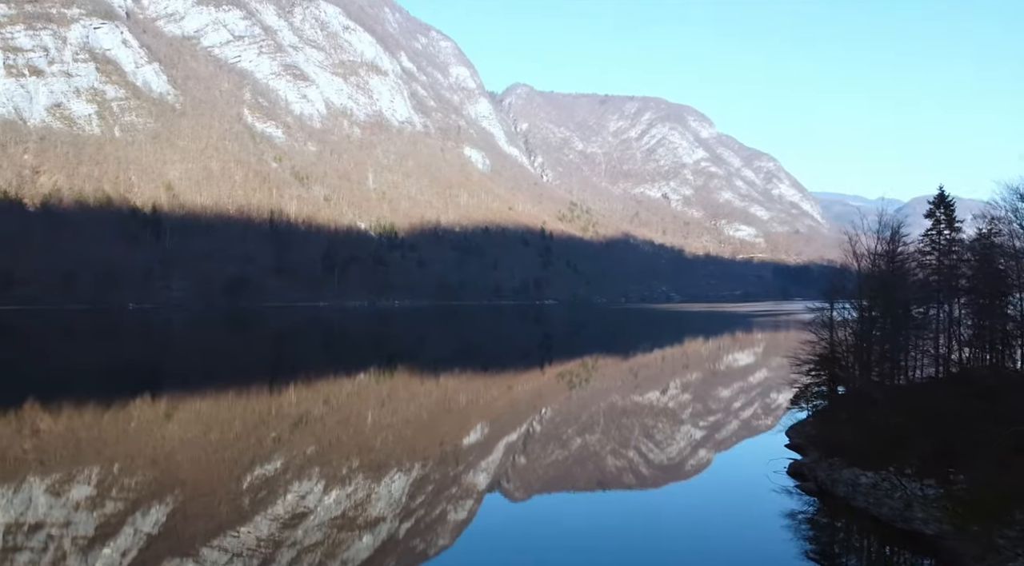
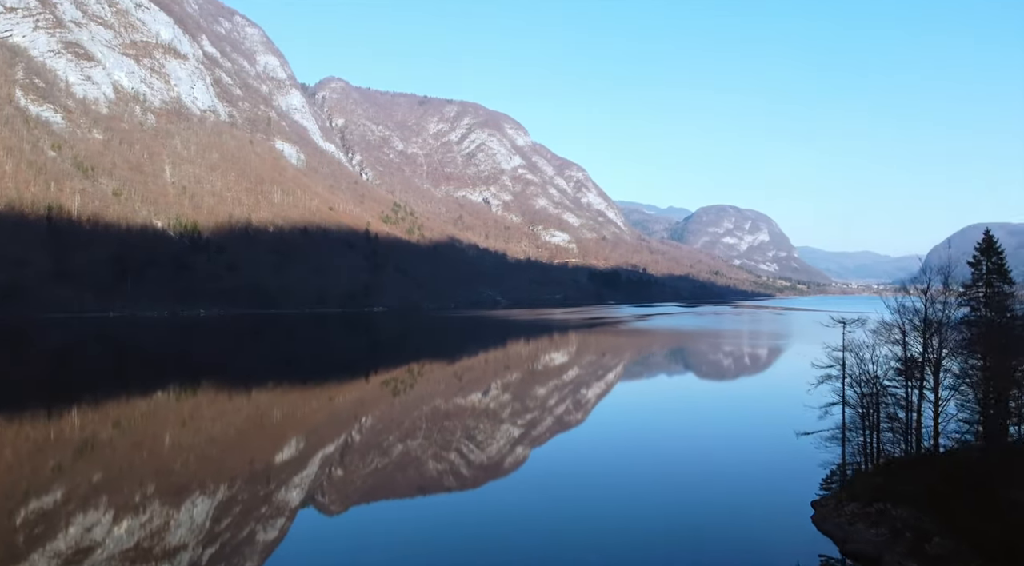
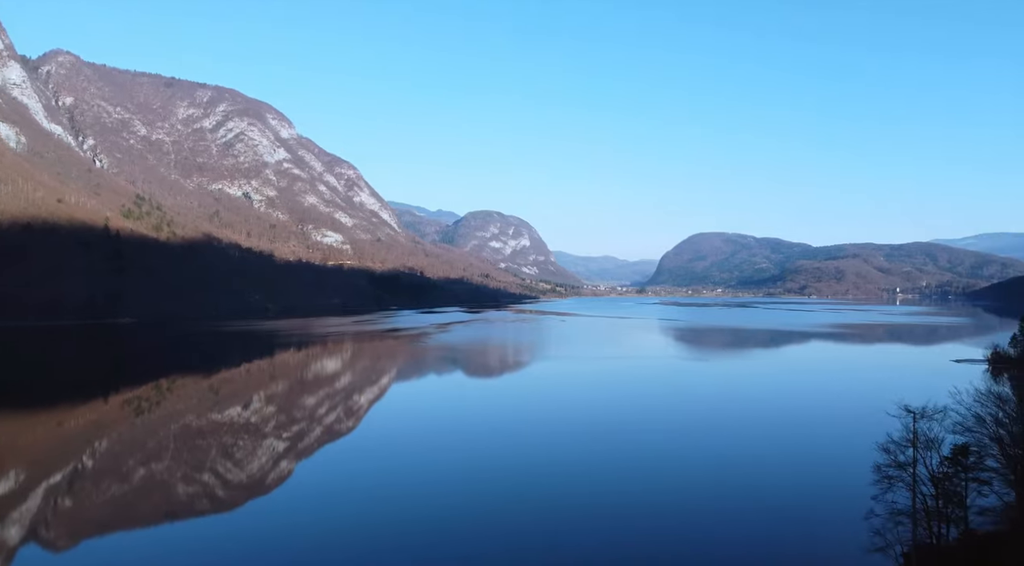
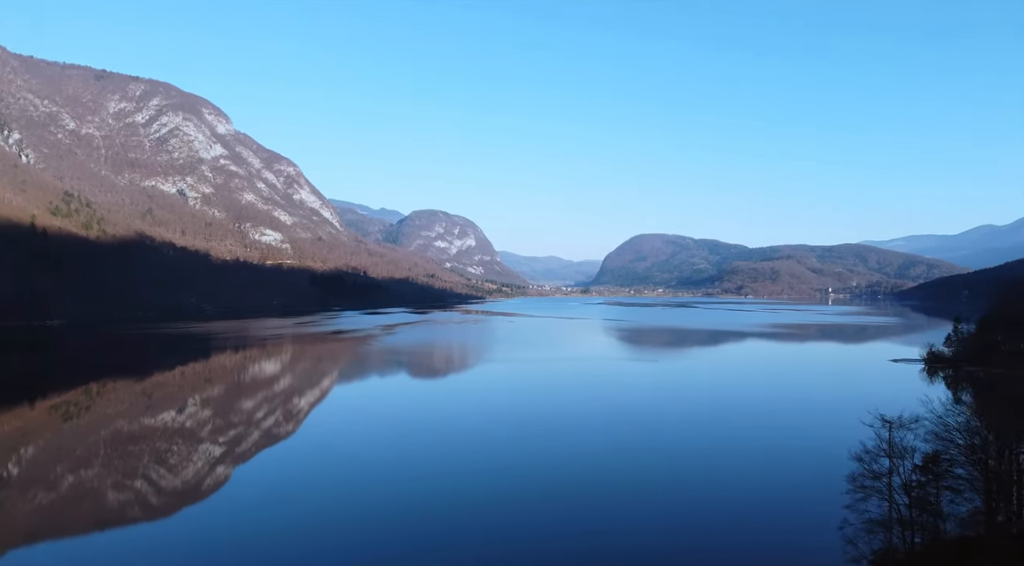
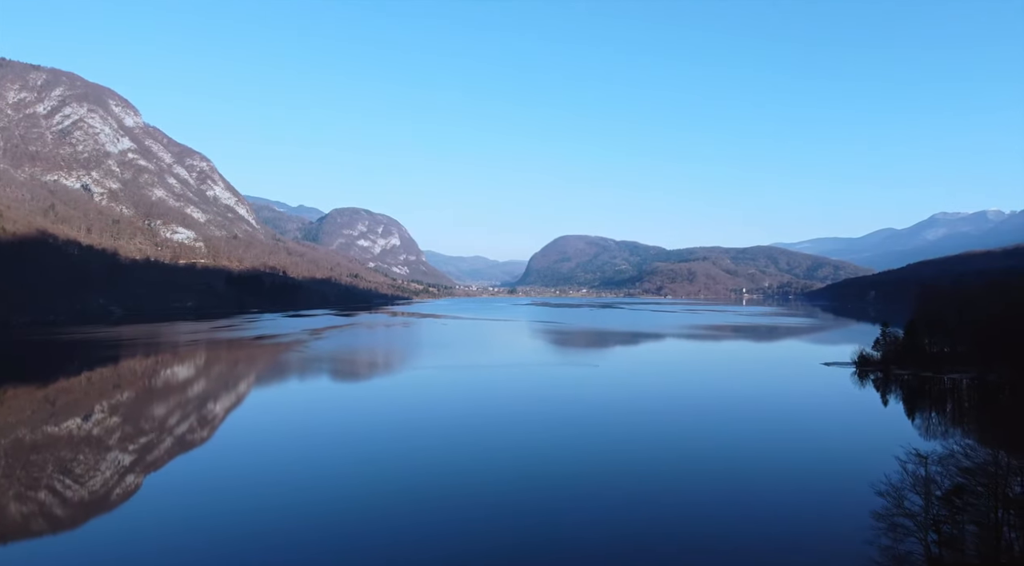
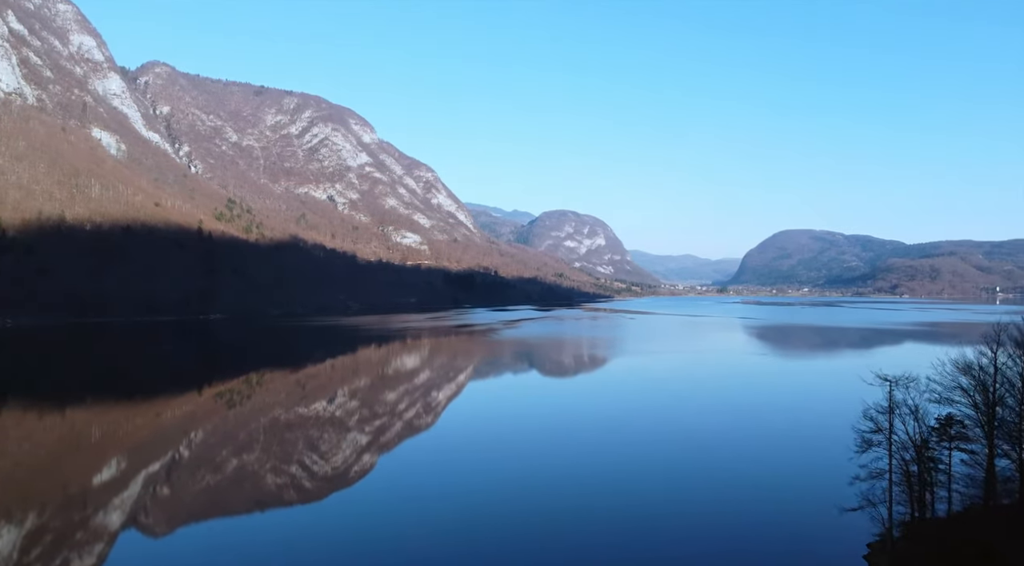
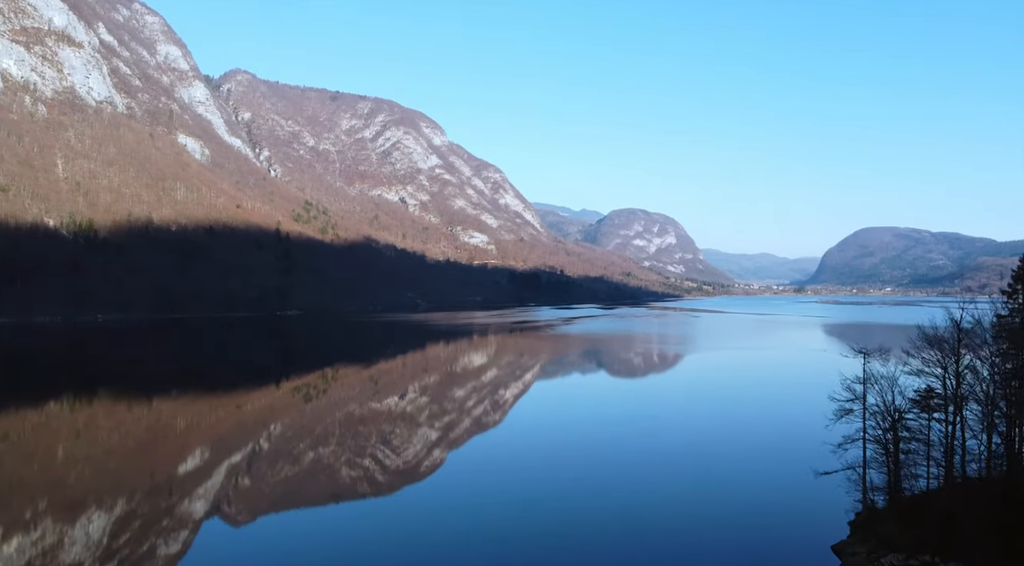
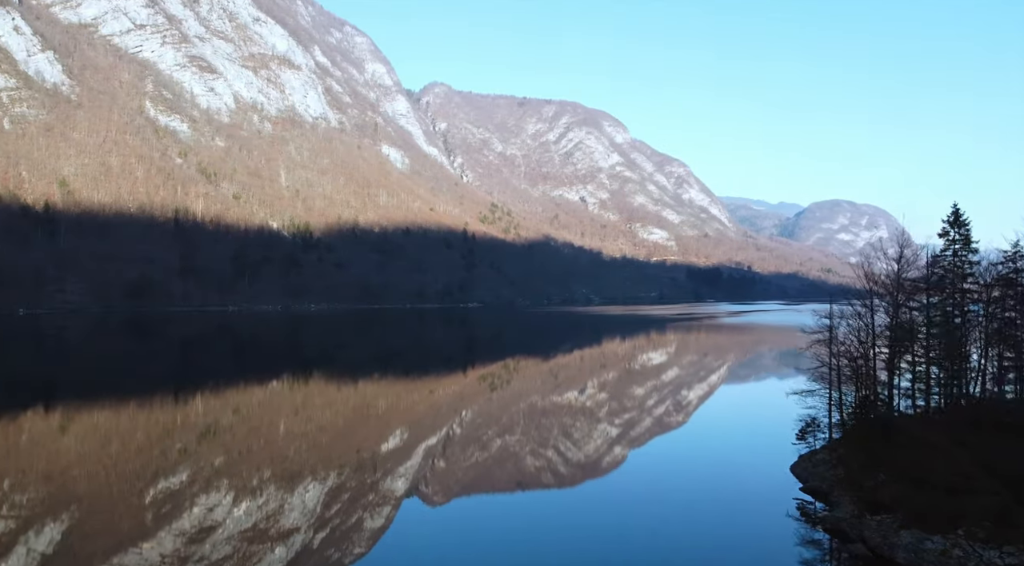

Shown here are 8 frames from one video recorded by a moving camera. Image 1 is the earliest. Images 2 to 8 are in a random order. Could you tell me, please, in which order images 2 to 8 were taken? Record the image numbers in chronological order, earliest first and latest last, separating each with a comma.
8, 2, 7, 6, 3, 4, 5
